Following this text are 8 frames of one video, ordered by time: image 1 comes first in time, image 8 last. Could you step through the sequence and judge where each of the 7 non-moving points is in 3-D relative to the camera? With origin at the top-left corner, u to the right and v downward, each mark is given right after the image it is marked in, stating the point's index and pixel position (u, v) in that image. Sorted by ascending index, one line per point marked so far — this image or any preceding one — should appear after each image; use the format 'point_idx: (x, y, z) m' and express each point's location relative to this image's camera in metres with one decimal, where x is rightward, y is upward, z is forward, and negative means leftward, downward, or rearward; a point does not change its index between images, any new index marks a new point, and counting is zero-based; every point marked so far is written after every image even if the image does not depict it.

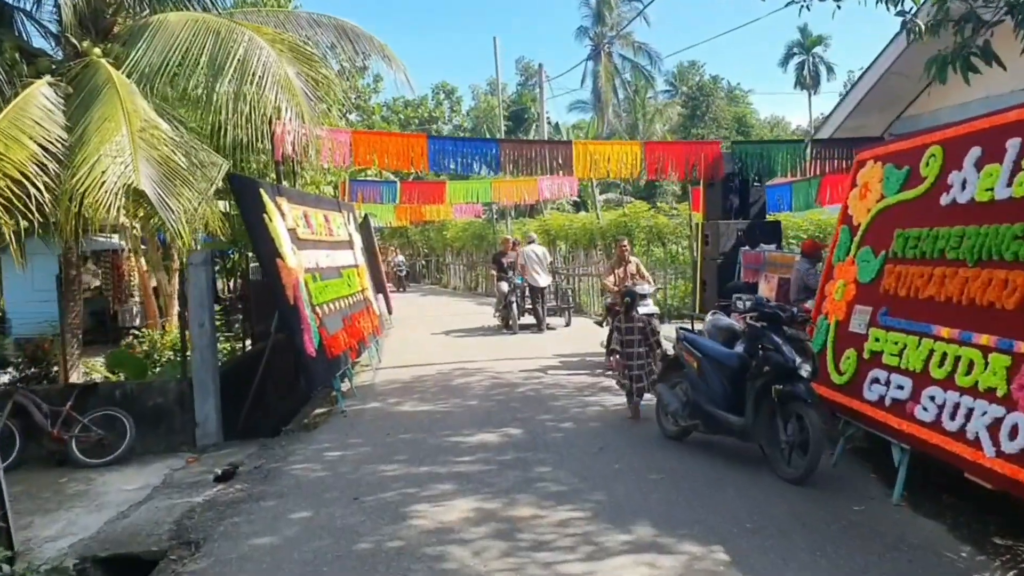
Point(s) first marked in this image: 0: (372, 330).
0: (-1.4, -0.4, +9.8) m
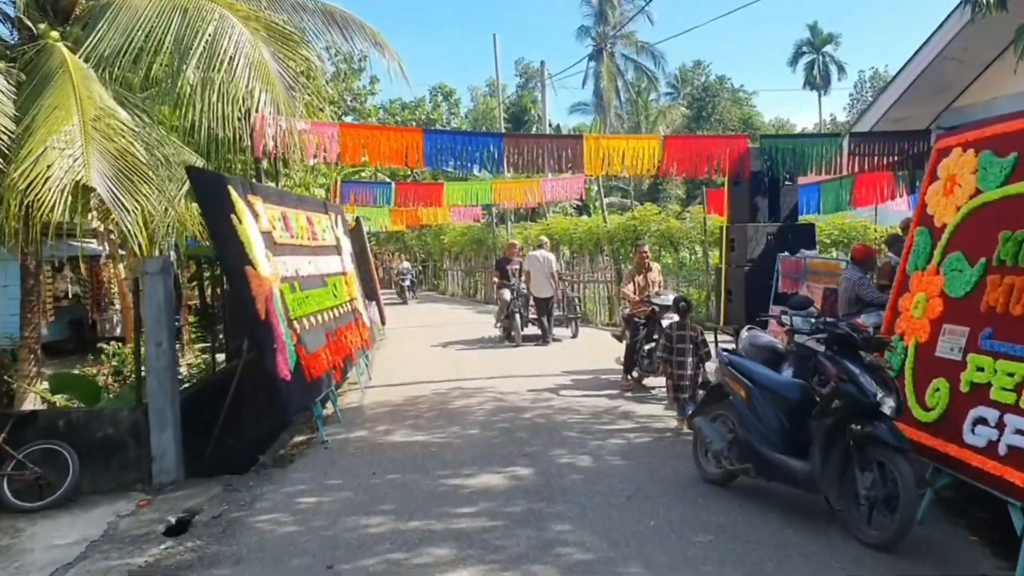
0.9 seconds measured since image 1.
0: (-1.4, -0.5, +8.9) m
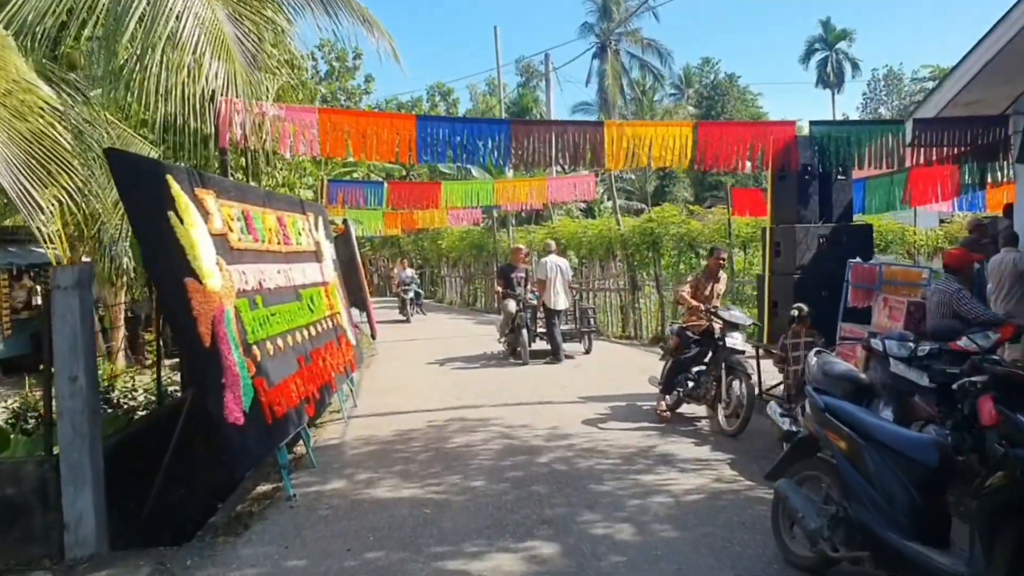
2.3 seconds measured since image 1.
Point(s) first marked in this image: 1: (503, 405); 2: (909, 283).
0: (-1.3, -0.6, +7.6) m
1: (-0.1, -0.9, +7.6) m
2: (+2.3, 0.0, +5.6) m
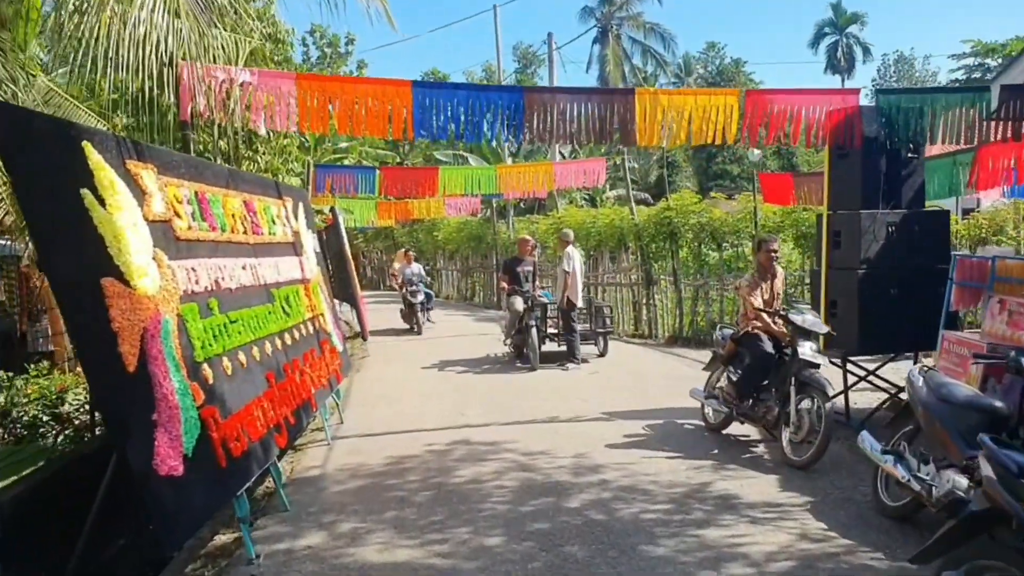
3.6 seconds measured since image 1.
0: (-1.2, -0.6, +6.4) m
1: (0.0, -0.9, +6.4) m
2: (+2.4, 0.0, +4.4) m
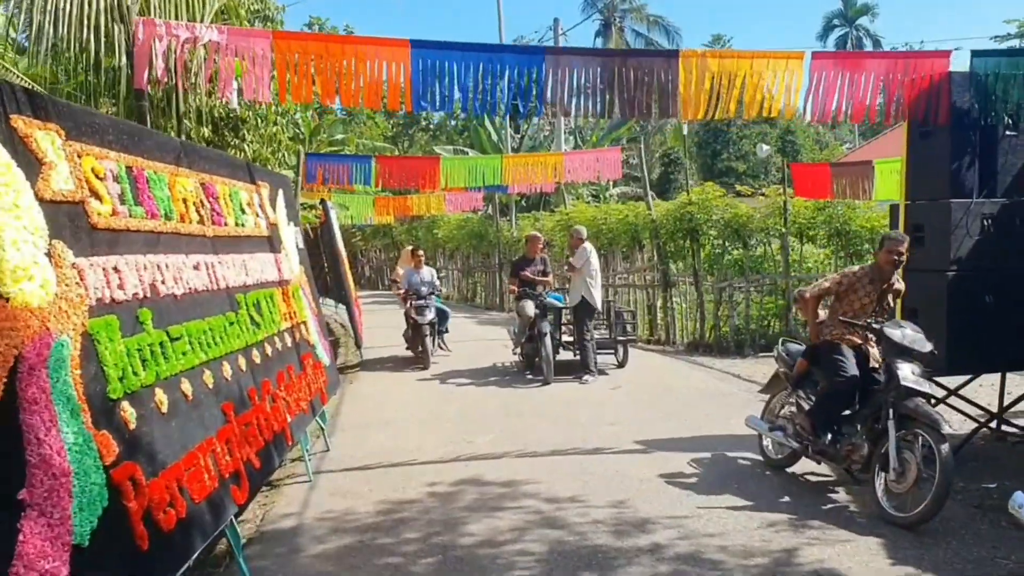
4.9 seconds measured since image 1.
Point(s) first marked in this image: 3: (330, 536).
0: (-1.1, -0.6, +5.4) m
1: (+0.1, -0.9, +5.3) m
2: (+2.5, 0.0, +3.4) m
3: (-0.8, -1.1, +4.2) m
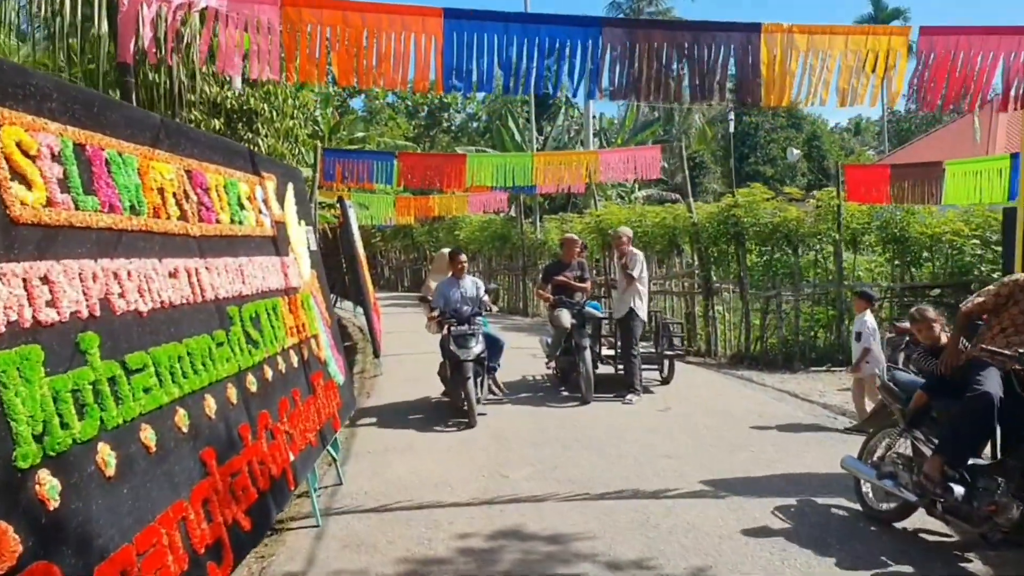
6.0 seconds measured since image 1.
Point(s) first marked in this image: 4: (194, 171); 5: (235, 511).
0: (-0.9, -0.7, +4.5) m
1: (+0.3, -1.0, +4.5) m
2: (+2.7, -0.1, +2.5) m
3: (-0.6, -1.1, +3.3) m
4: (-1.2, +0.4, +3.6) m
5: (-0.9, -0.7, +3.1) m
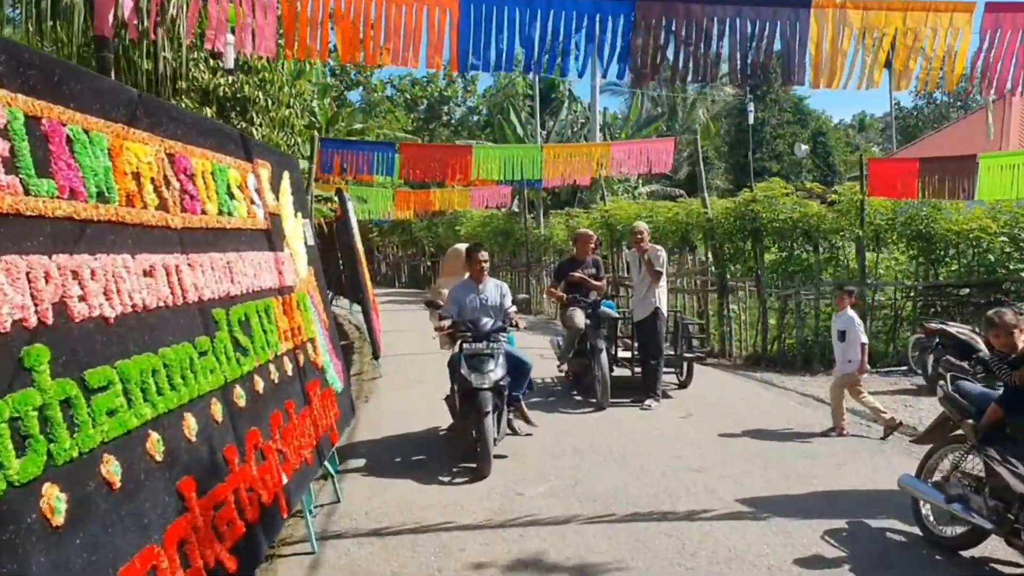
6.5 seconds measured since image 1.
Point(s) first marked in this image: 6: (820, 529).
0: (-0.8, -0.7, +4.1) m
1: (+0.4, -1.0, +4.0) m
2: (+2.8, -0.1, +2.0) m
3: (-0.5, -1.1, +2.9) m
4: (-1.1, +0.4, +3.2) m
5: (-0.8, -0.7, +2.7) m
6: (+1.3, -1.0, +4.0) m
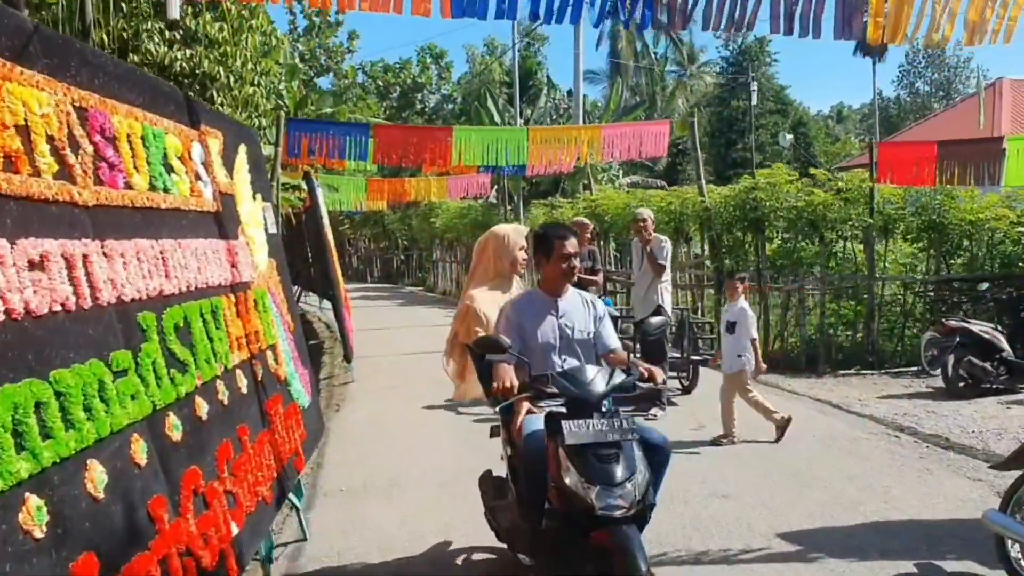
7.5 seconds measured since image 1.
0: (-0.8, -0.6, +3.3) m
1: (+0.4, -1.0, +3.3) m
2: (+2.8, -0.1, +1.4) m
3: (-0.5, -1.1, +2.2) m
4: (-1.0, +0.4, +2.4) m
5: (-0.7, -0.7, +1.9) m
6: (+1.3, -1.0, +3.3) m
